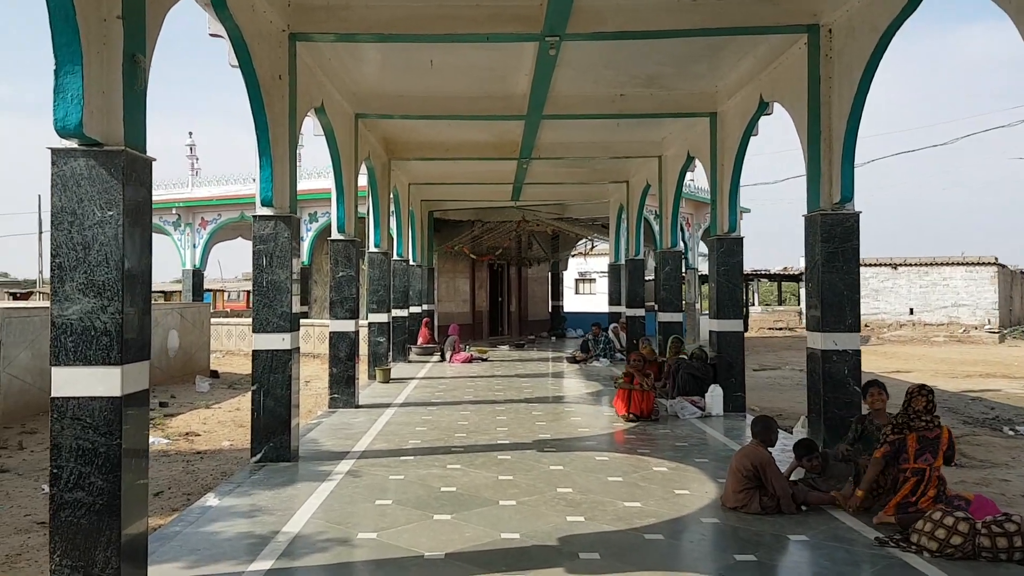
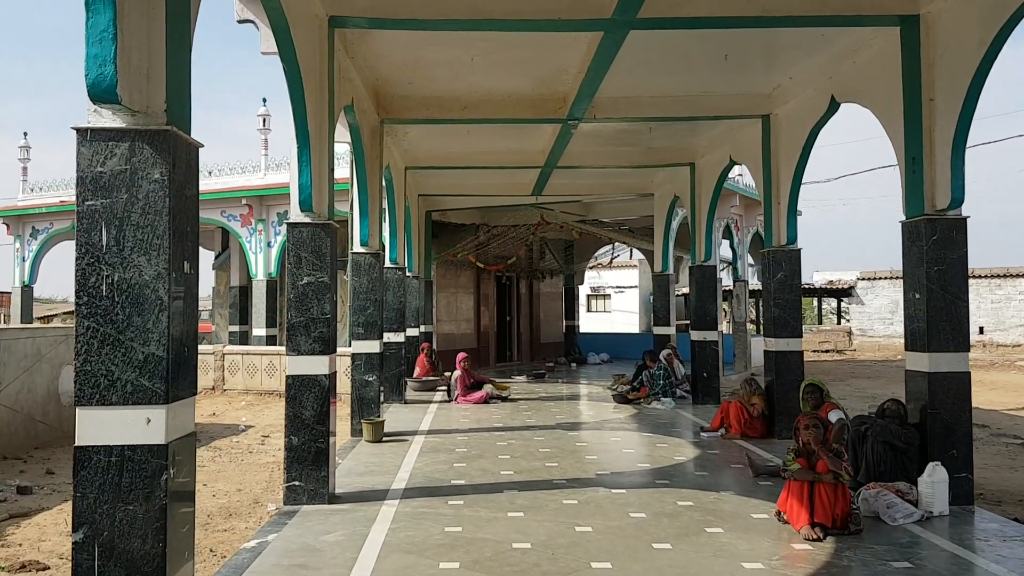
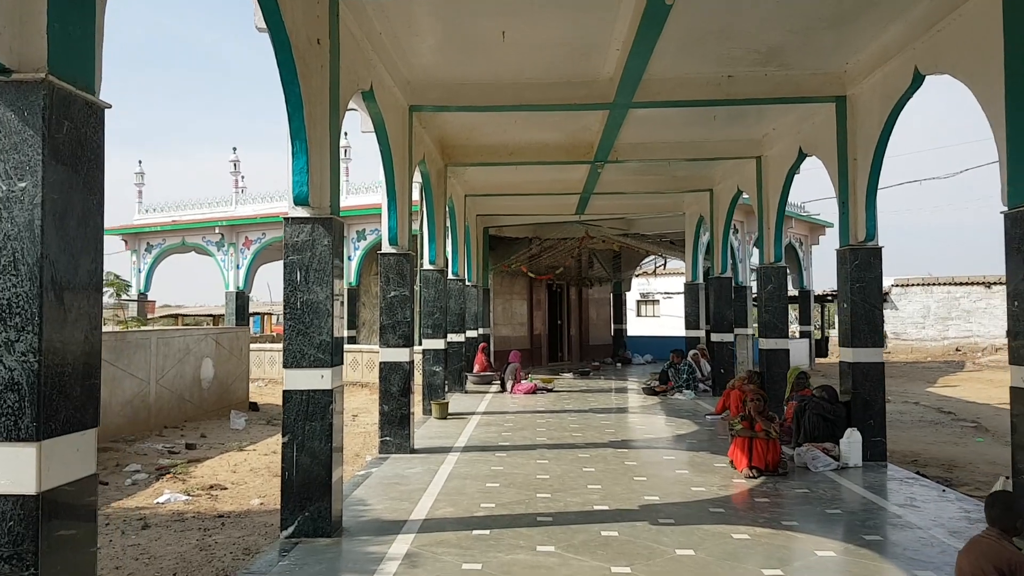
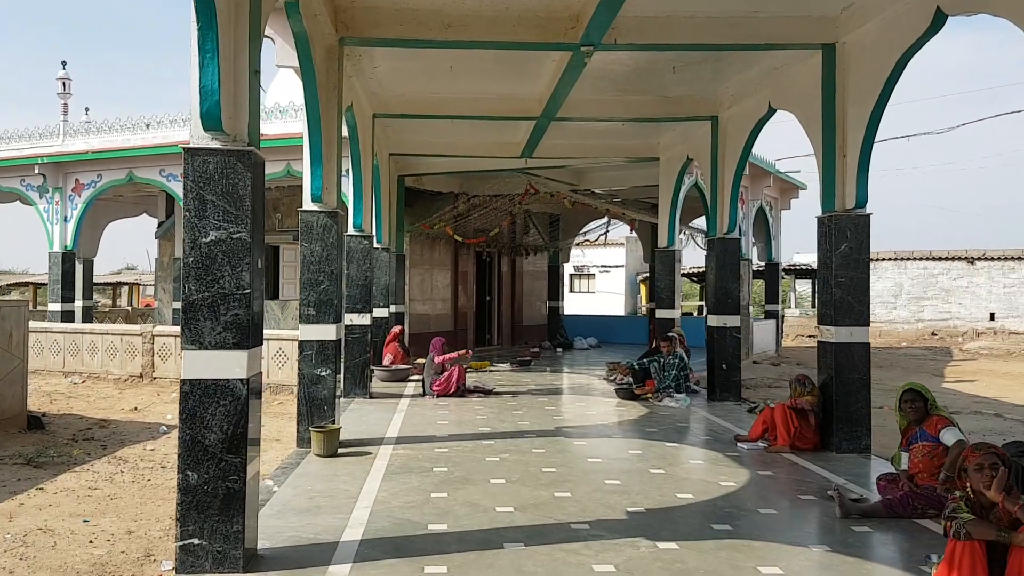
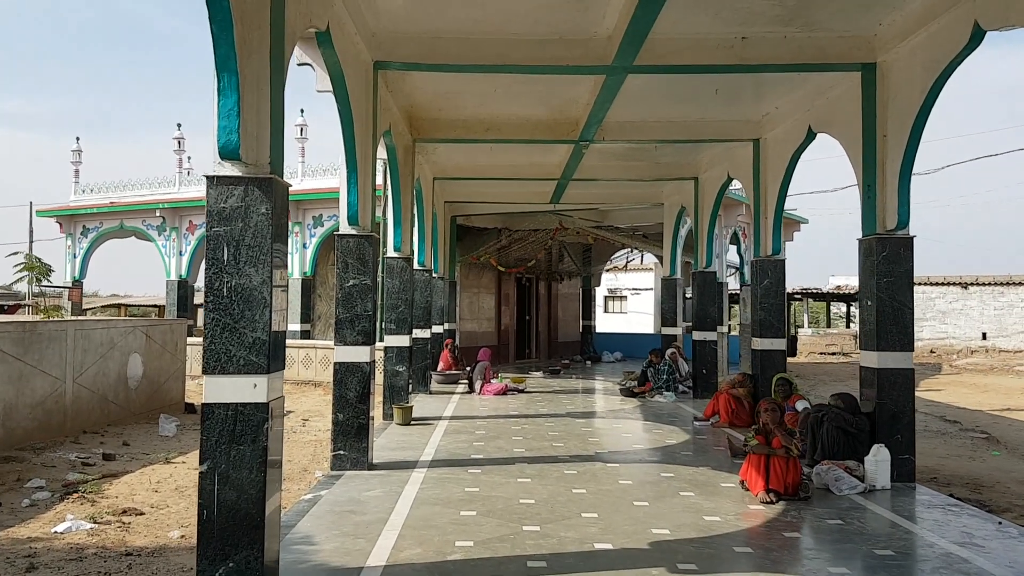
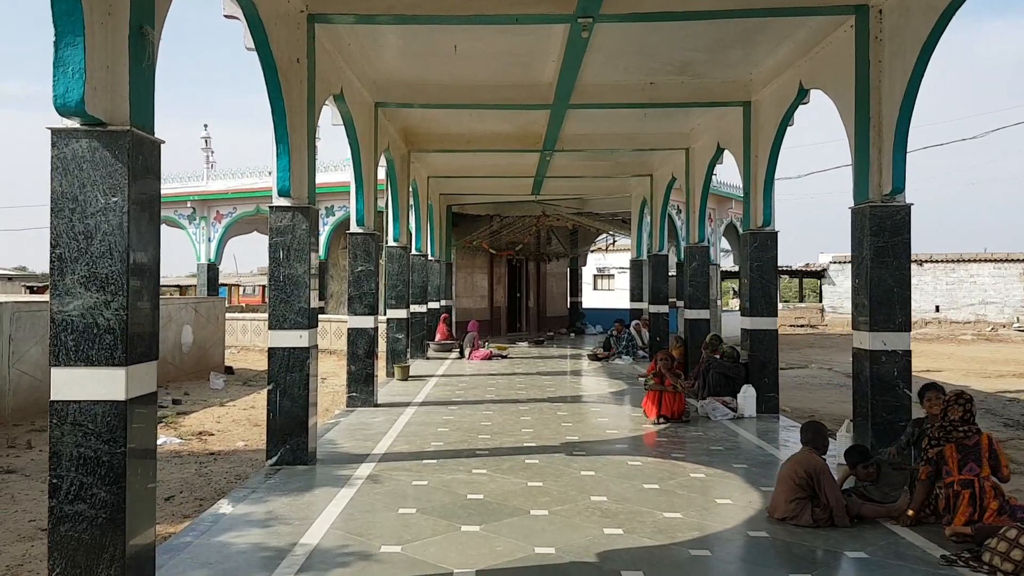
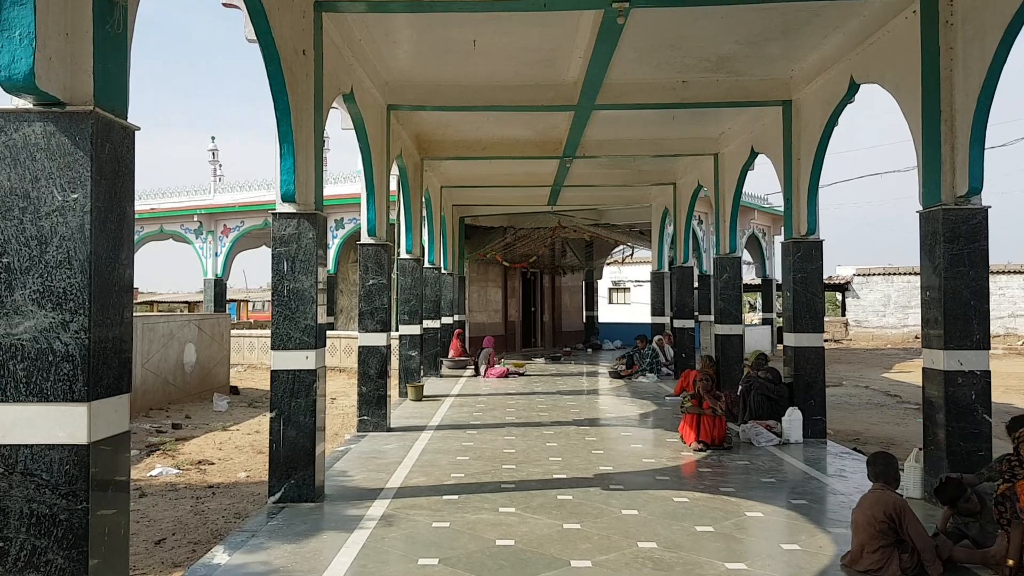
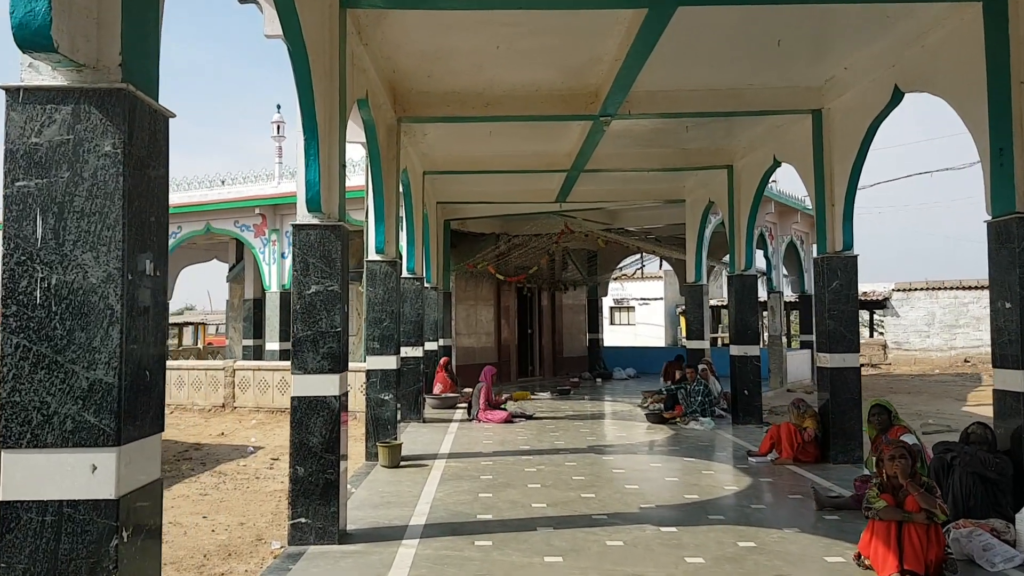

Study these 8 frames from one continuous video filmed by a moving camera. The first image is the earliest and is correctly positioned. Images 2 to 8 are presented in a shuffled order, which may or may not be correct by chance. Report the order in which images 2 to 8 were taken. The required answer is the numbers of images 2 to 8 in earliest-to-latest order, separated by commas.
6, 7, 3, 5, 2, 8, 4
